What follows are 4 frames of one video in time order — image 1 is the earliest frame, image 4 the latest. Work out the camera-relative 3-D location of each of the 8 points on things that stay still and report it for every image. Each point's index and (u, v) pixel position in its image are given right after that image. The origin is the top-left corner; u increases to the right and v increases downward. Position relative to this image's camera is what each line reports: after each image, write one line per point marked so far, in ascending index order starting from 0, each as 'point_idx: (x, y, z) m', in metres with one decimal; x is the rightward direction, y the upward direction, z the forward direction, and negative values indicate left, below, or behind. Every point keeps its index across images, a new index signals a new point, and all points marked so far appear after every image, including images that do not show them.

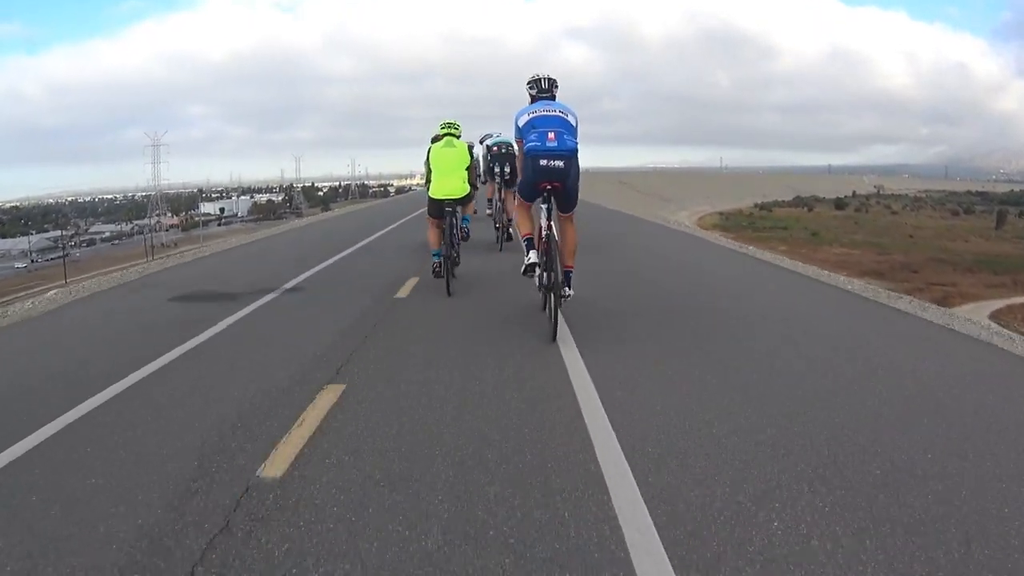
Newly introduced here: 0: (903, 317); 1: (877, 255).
0: (+5.3, -0.3, +11.5) m
1: (+8.6, +0.8, +20.0) m
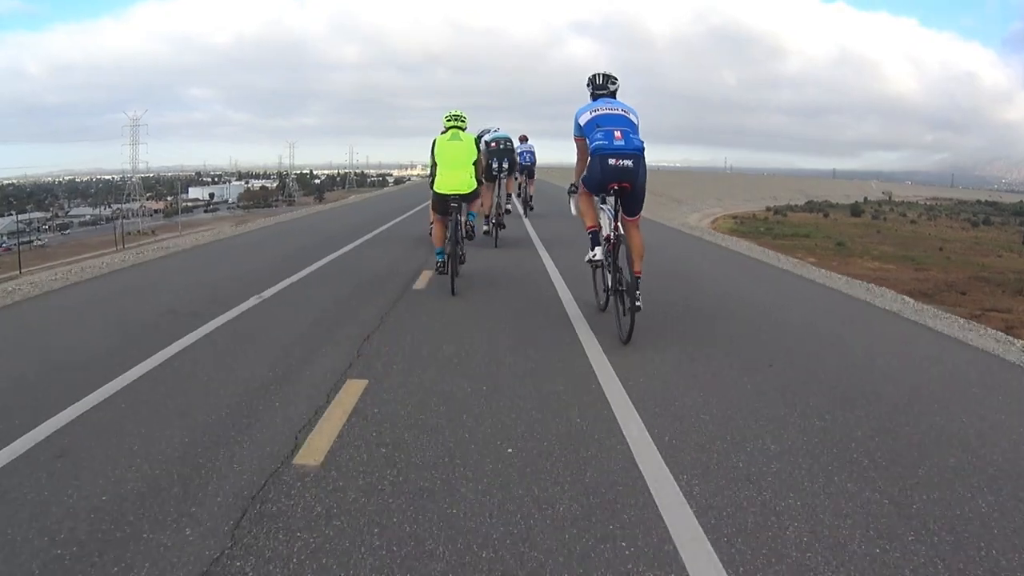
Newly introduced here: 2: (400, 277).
0: (+5.4, -0.7, +9.9) m
1: (+8.7, +0.4, +18.4) m
2: (-1.5, +0.2, +12.3) m
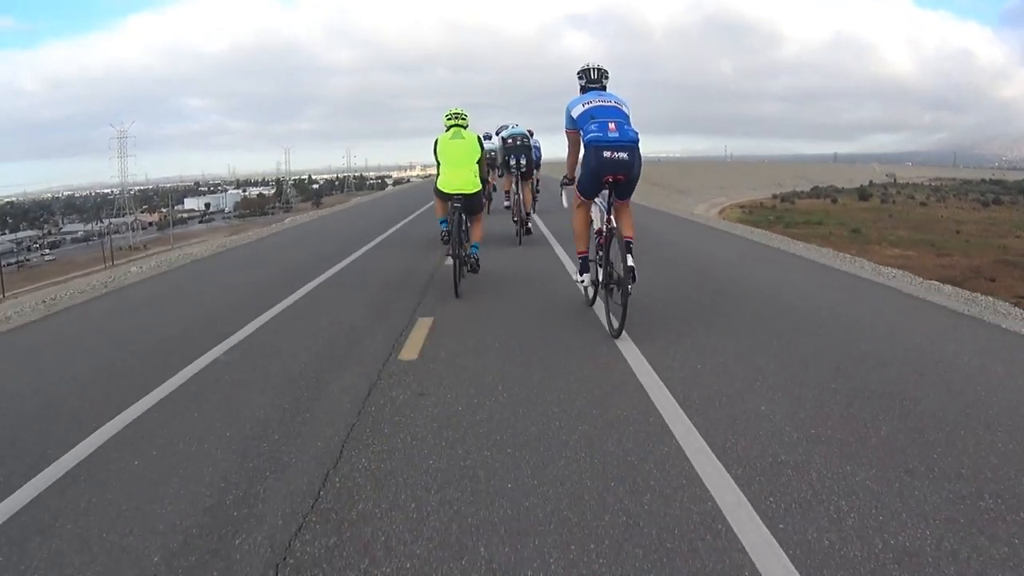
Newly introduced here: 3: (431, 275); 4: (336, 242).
0: (+5.6, -0.6, +9.2) m
1: (+8.8, +0.6, +17.6) m
2: (-1.4, +0.1, +11.6) m
3: (-1.3, +0.2, +12.4) m
4: (-3.8, +0.9, +18.0) m
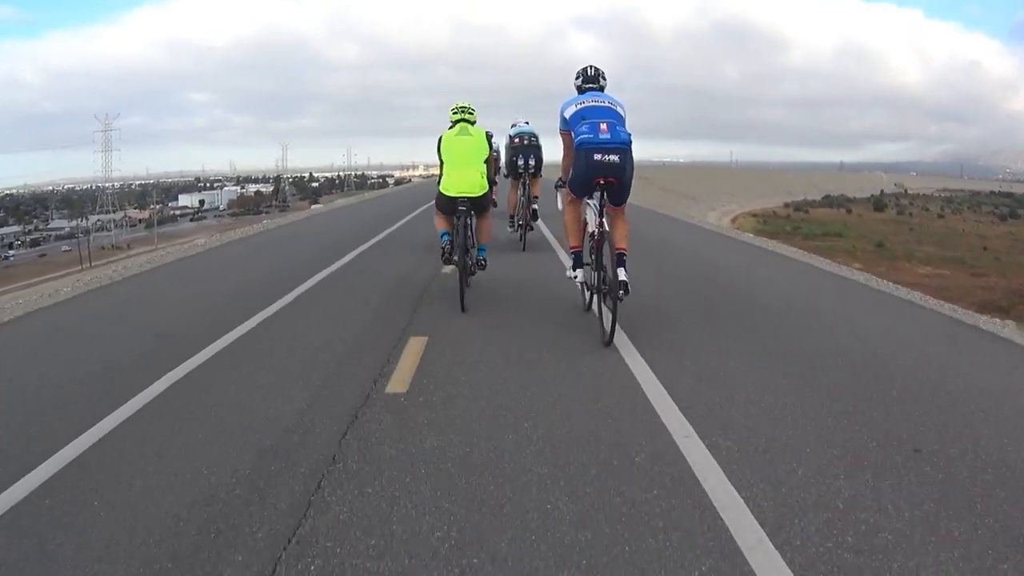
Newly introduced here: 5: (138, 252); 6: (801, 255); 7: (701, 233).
0: (+5.6, -0.9, +8.0) m
1: (+8.9, +0.2, +16.5) m
2: (-1.3, -0.1, +10.5) m
3: (-1.2, 0.0, +11.3) m
4: (-3.6, +0.8, +16.9) m
5: (-8.6, +0.8, +19.8) m
6: (+5.4, +0.5, +15.8) m
7: (+4.4, +1.2, +19.8) m
